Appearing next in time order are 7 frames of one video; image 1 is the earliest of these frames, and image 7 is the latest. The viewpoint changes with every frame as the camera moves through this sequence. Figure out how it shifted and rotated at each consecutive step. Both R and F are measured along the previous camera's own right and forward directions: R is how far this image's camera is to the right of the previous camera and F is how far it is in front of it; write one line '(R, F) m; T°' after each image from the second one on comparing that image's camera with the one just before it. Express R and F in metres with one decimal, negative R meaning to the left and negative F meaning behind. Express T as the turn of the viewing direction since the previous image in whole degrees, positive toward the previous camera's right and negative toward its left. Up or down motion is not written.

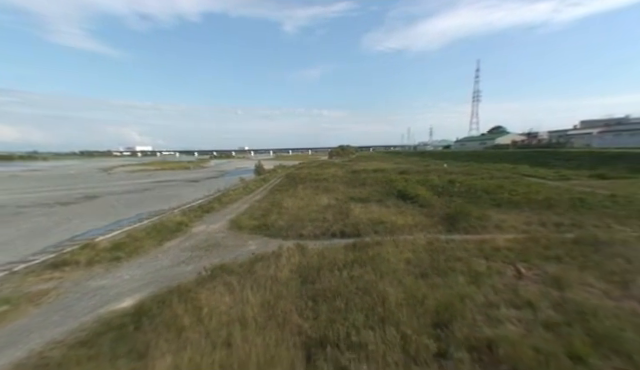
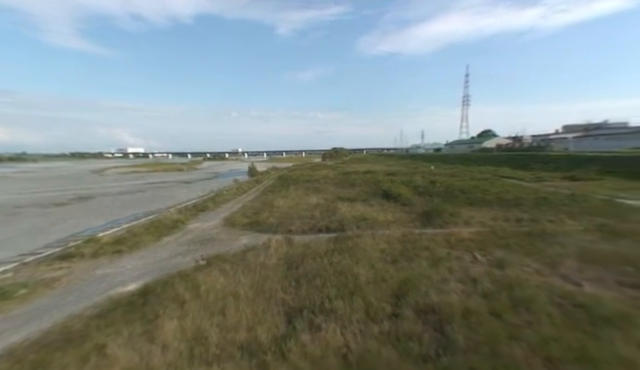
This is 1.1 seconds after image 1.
(+0.3, -1.0) m; +1°
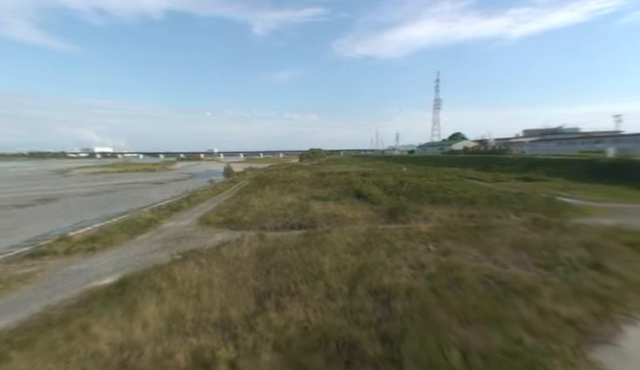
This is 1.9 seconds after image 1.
(+0.3, -0.8) m; +5°
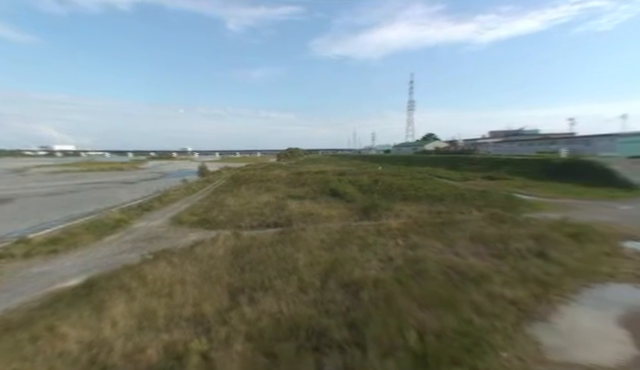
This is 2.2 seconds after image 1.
(+0.1, -0.3) m; +5°
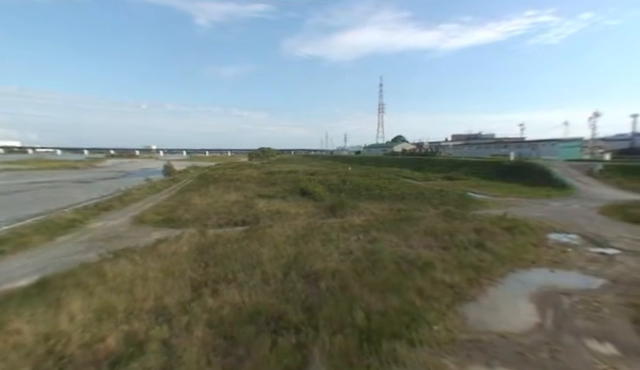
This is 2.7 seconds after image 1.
(+0.3, -0.4) m; +6°
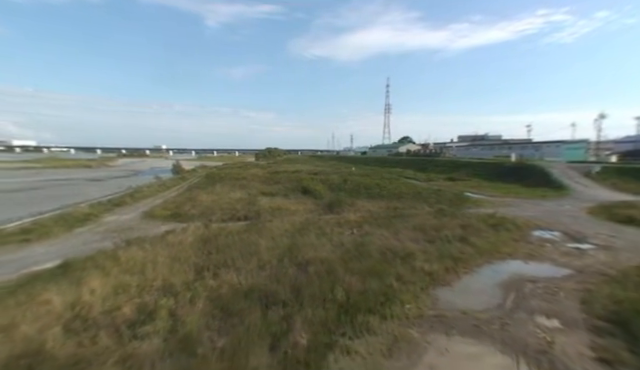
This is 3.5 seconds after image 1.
(+0.4, -0.7) m; -1°
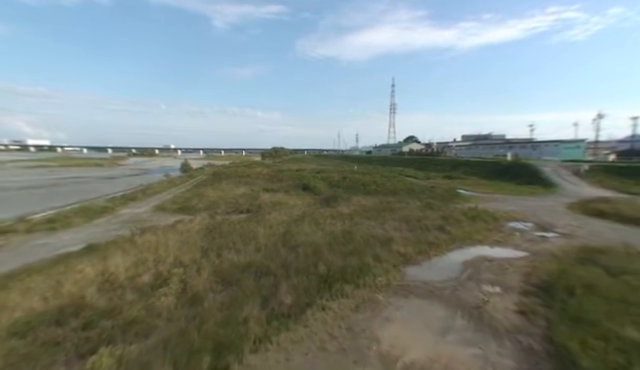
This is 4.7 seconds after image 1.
(+0.5, -1.0) m; -1°
